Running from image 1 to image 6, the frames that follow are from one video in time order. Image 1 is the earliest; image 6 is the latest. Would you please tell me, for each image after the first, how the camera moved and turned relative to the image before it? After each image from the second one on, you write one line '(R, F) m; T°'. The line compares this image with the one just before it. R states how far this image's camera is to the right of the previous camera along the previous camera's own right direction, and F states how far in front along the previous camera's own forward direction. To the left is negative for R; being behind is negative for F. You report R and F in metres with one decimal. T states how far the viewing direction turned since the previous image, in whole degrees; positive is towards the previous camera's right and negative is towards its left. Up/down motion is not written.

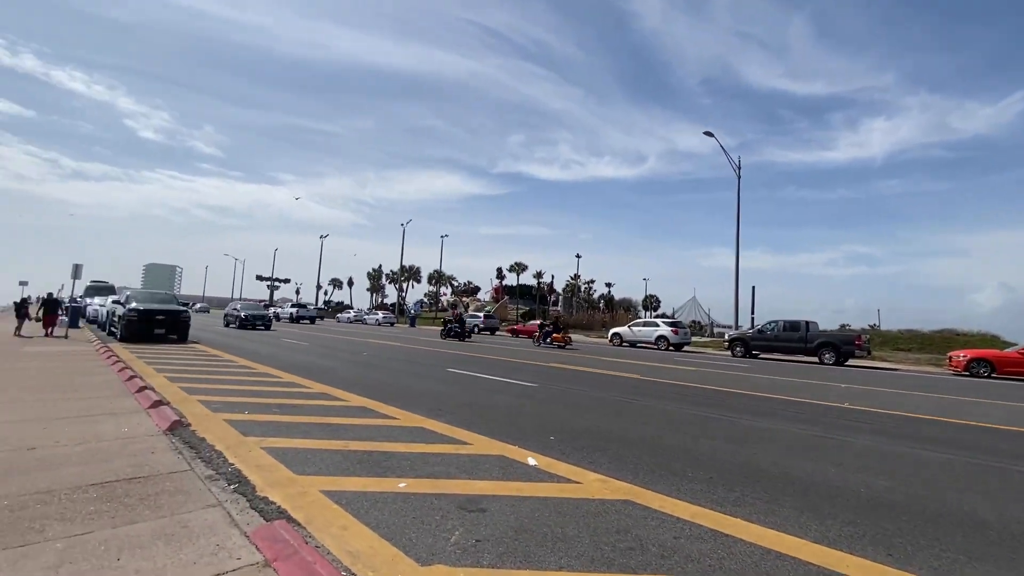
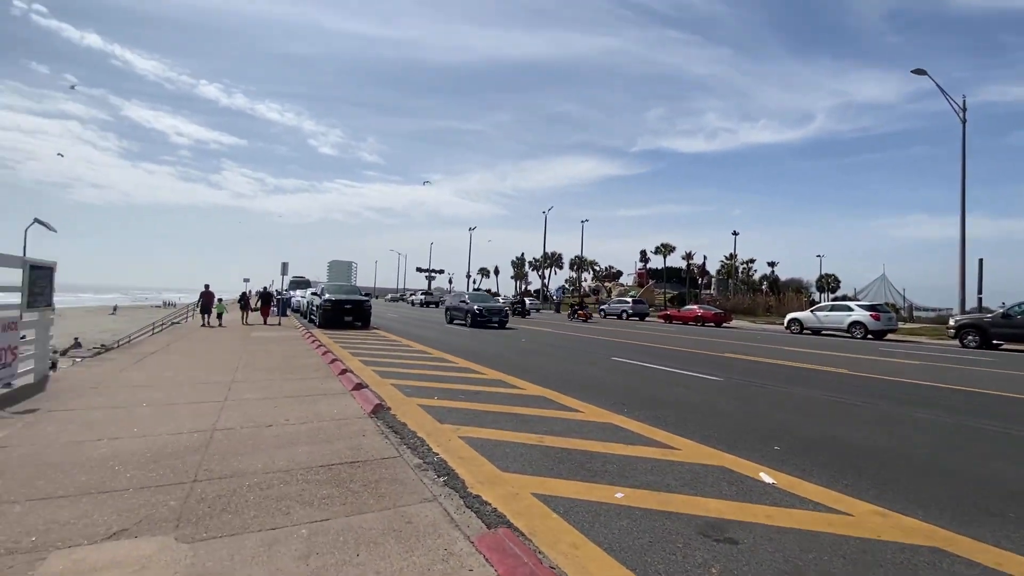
(-0.8, +0.6) m; -17°
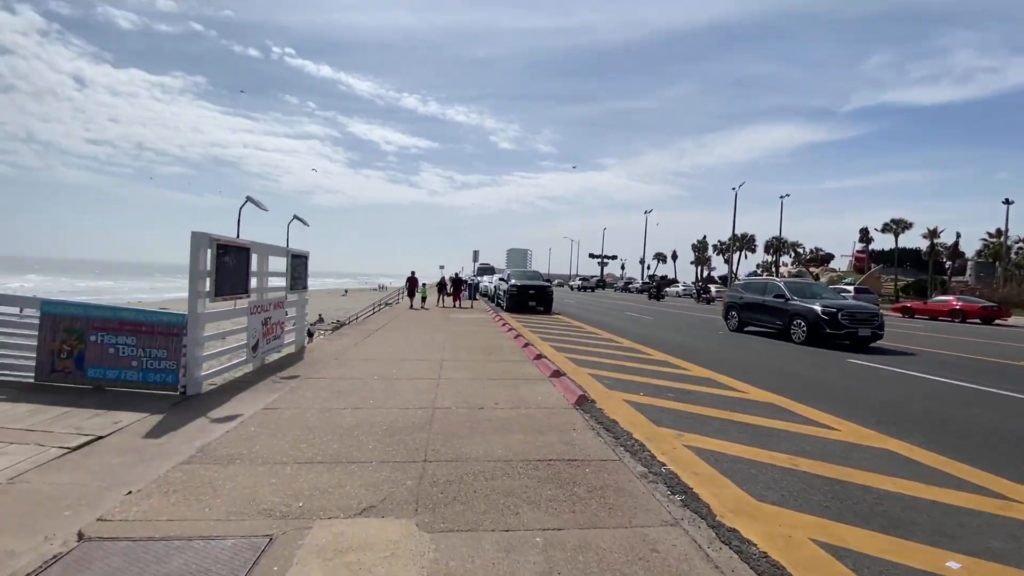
(-0.6, +0.5) m; -20°
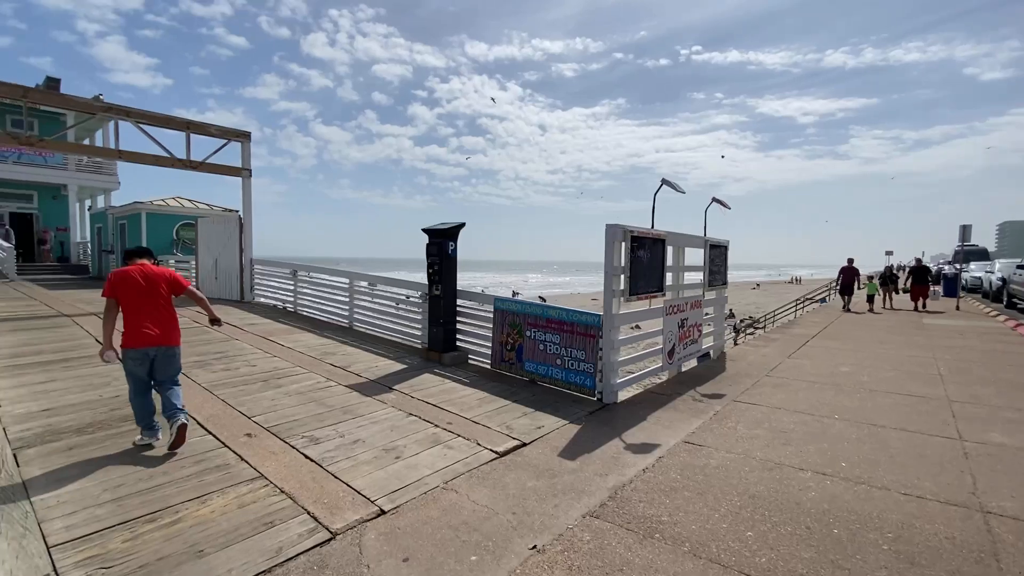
(-0.9, +1.6) m; -46°
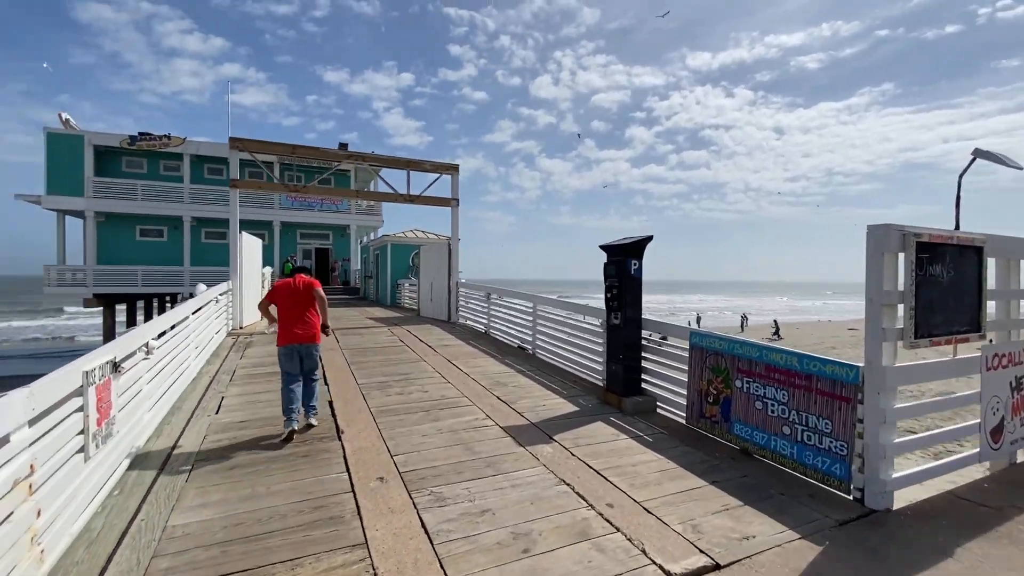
(+0.3, +1.3) m; -26°
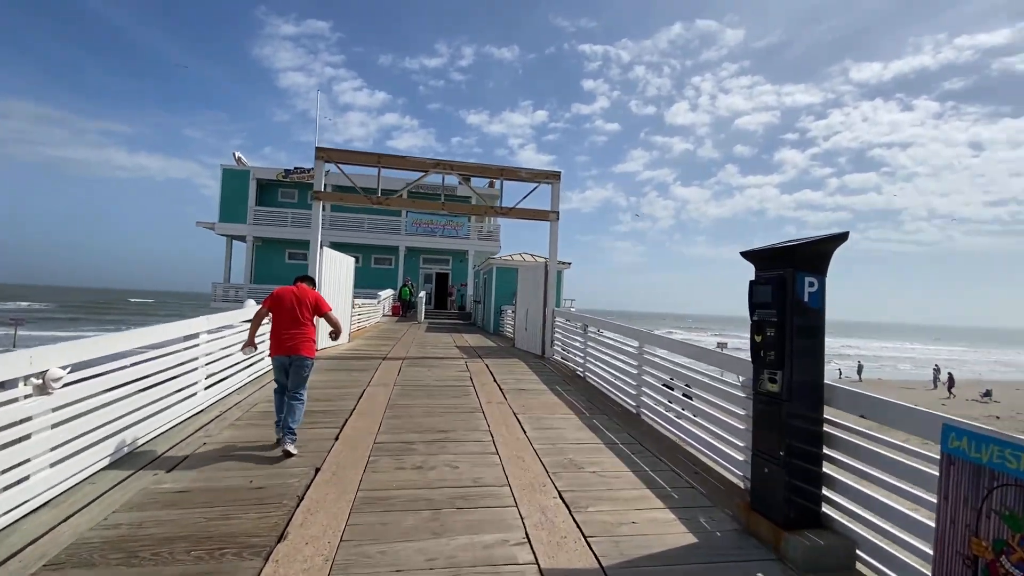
(+0.4, +2.3) m; -15°
